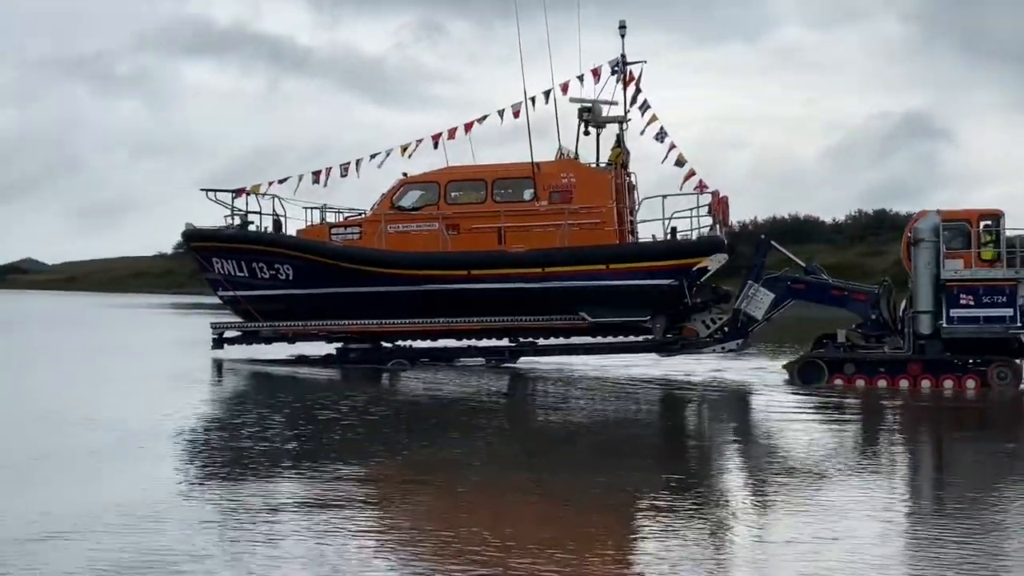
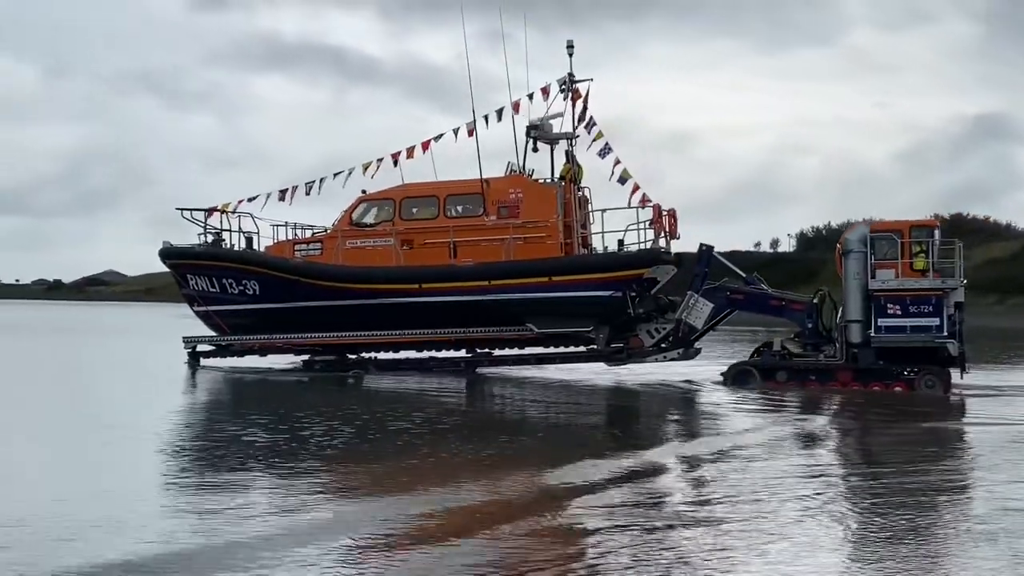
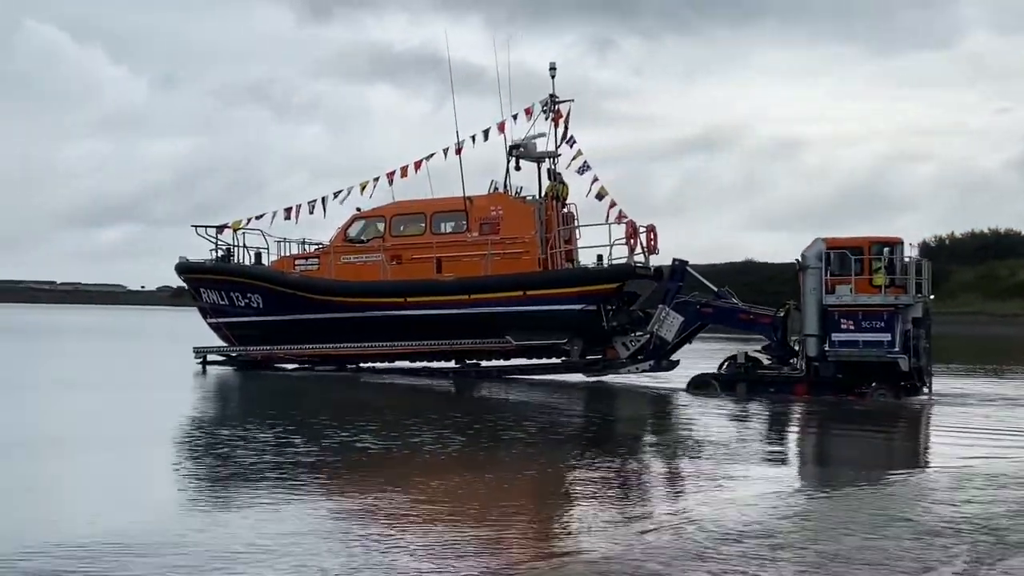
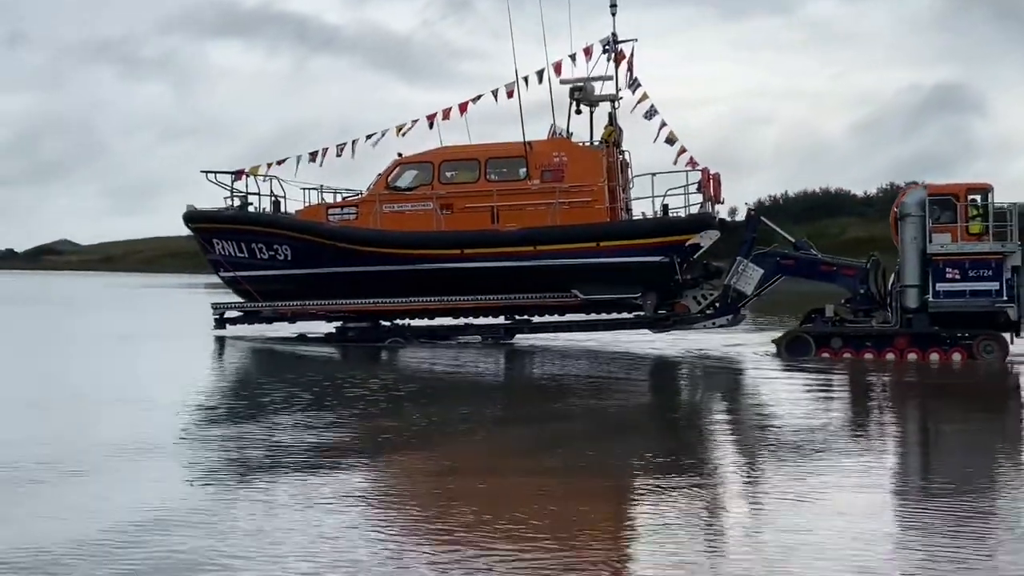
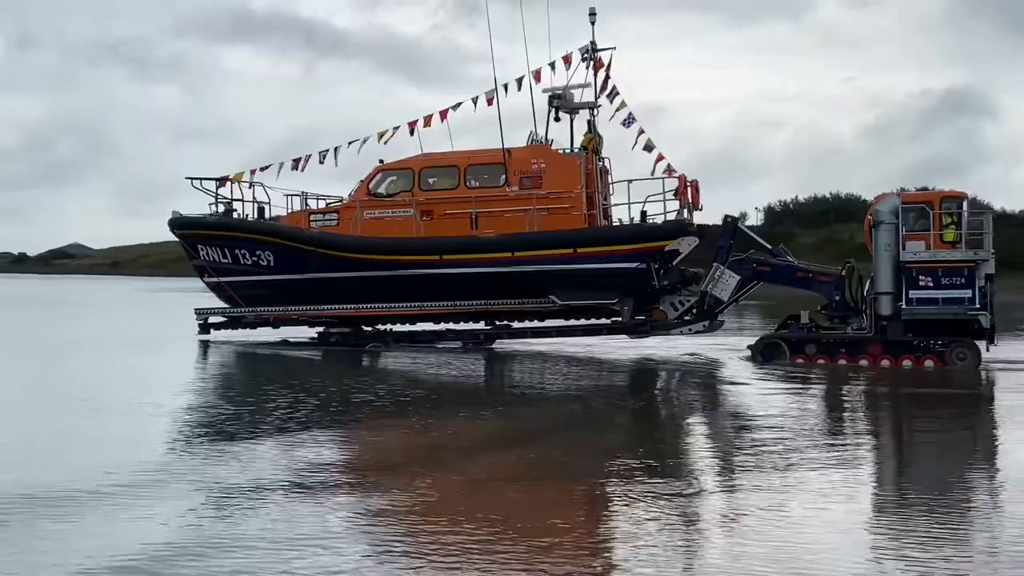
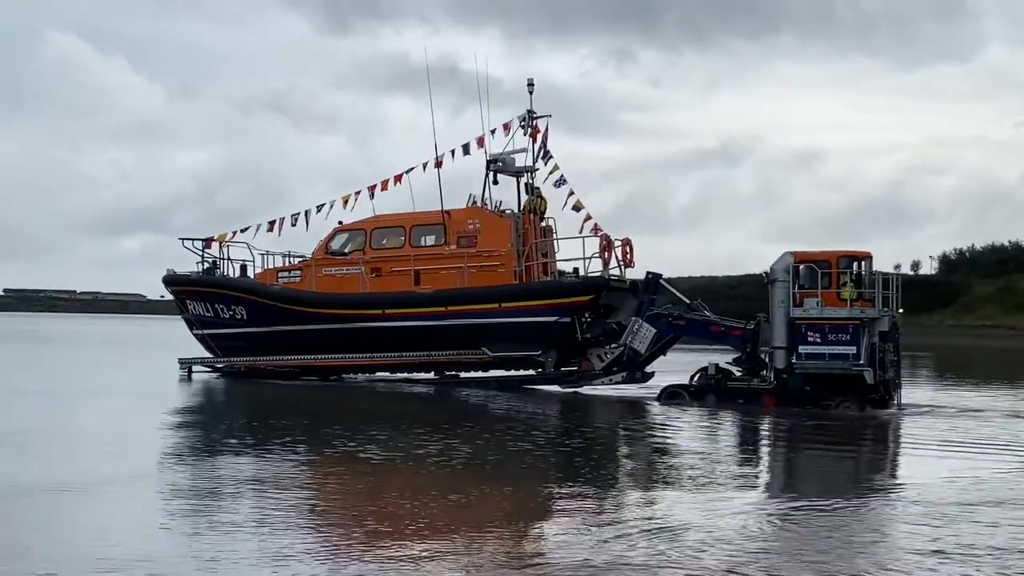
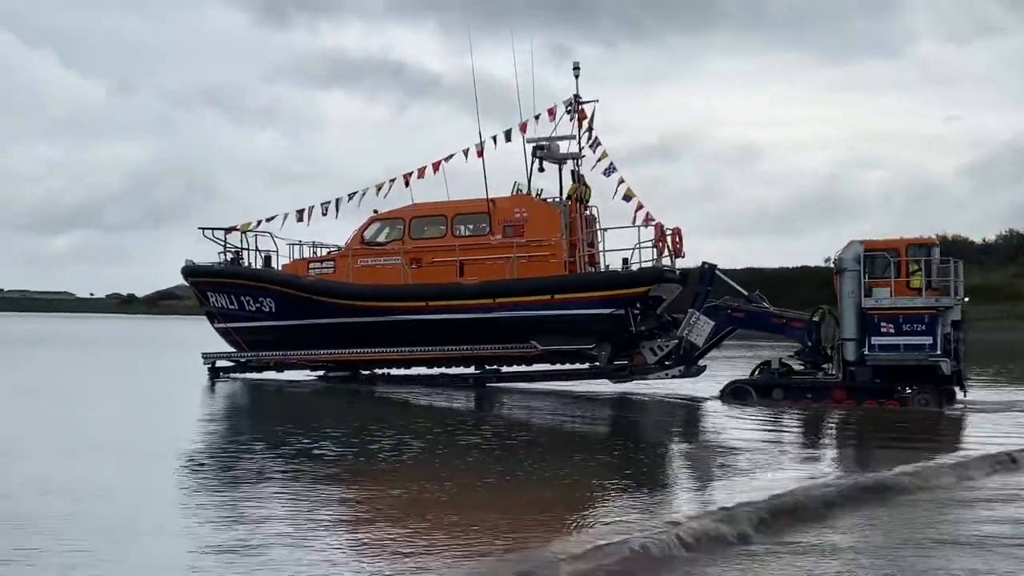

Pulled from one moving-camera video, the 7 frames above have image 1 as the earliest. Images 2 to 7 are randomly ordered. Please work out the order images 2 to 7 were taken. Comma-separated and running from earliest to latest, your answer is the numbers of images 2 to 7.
4, 5, 2, 7, 3, 6
